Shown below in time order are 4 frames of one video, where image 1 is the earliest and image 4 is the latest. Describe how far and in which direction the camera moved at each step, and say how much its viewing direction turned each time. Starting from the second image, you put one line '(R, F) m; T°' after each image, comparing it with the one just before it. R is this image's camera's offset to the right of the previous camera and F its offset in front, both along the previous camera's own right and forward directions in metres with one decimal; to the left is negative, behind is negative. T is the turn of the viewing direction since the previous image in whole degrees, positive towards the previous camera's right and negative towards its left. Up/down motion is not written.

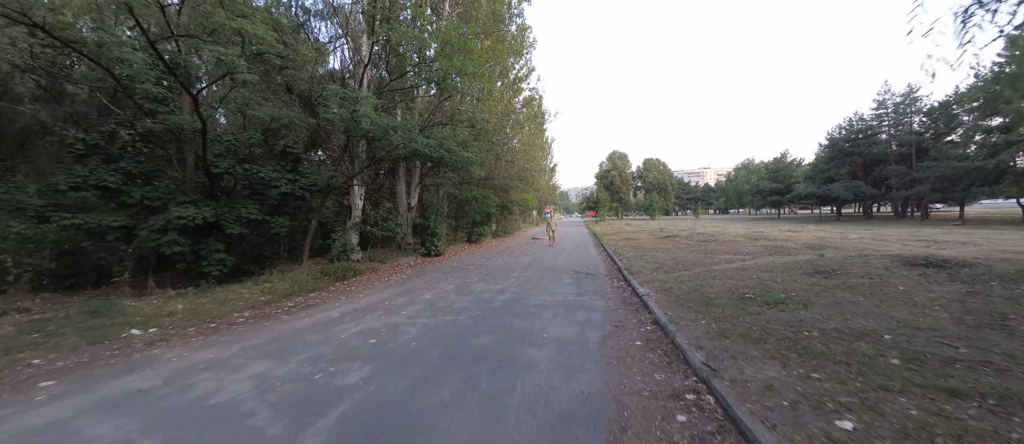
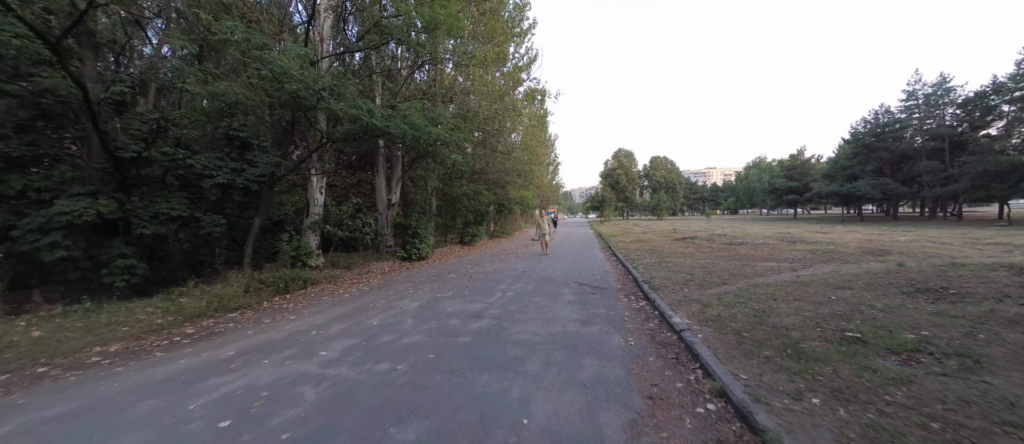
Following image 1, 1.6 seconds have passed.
(+0.4, +2.0) m; -1°
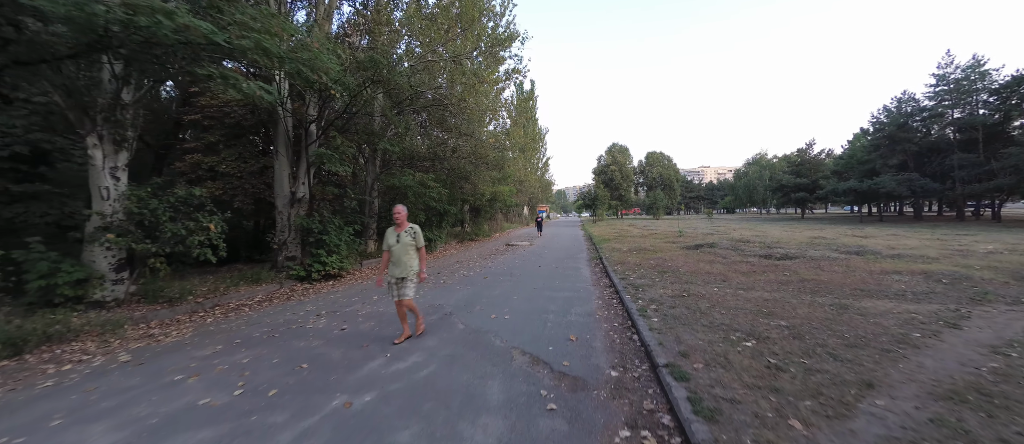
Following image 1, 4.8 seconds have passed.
(+1.3, +3.8) m; +1°
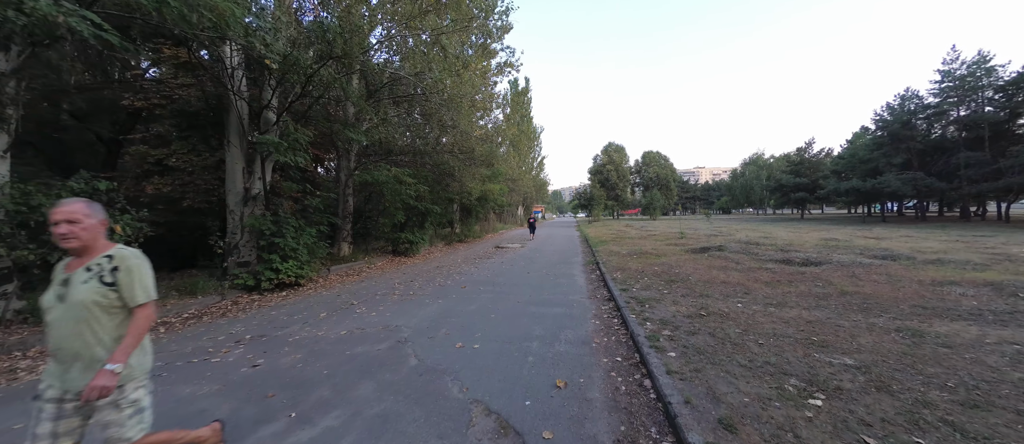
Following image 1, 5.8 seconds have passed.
(+0.3, +1.1) m; +1°
